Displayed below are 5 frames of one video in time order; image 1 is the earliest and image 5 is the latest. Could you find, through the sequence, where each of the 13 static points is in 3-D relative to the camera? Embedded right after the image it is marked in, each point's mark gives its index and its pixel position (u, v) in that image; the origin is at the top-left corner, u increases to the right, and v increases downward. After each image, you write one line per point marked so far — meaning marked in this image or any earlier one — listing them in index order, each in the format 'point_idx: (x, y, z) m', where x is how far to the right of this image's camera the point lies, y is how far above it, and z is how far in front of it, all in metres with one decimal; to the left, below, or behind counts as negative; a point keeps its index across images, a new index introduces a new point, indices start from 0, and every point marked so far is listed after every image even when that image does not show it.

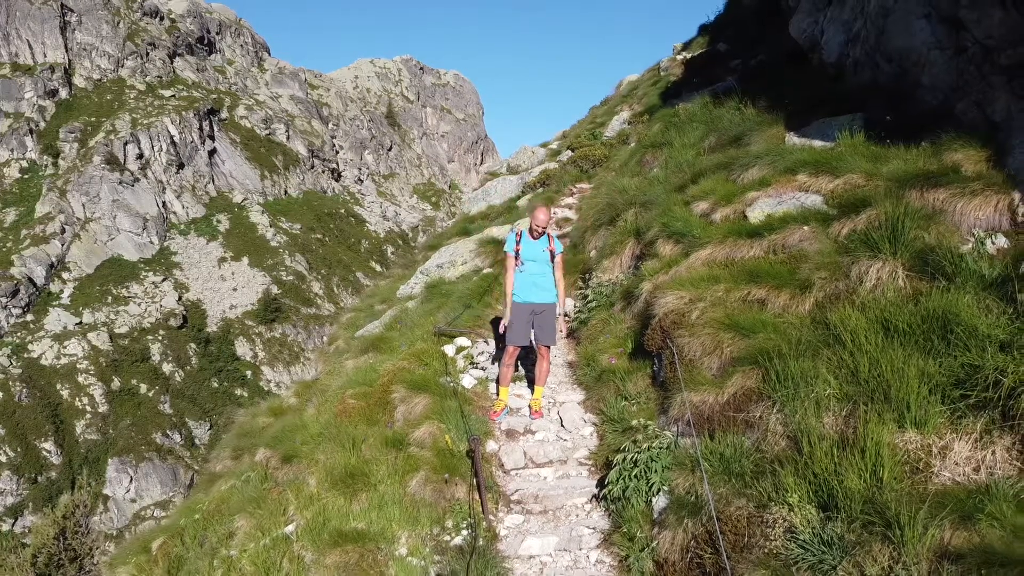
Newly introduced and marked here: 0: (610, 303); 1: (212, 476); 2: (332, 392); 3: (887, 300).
0: (+0.7, -0.1, +6.1) m
1: (-2.8, -1.7, +7.1) m
2: (-1.5, -0.9, +6.6) m
3: (+1.9, -0.1, +4.1) m
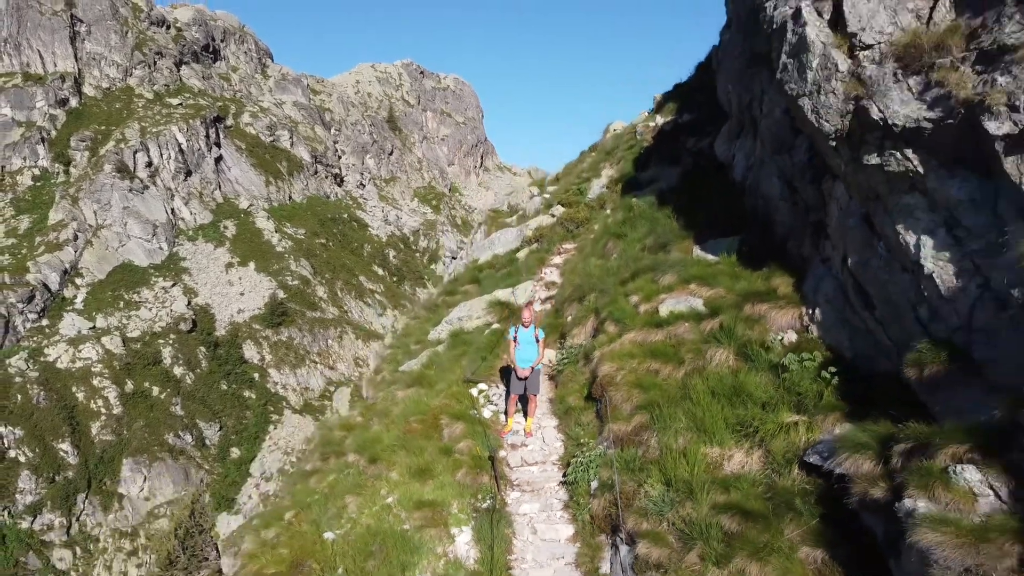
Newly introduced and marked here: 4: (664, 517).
0: (+0.8, -0.9, +9.5) m
1: (-2.7, -2.4, +10.4) m
2: (-1.5, -1.6, +10.0) m
3: (+2.0, -0.8, +7.4) m
4: (+1.2, -1.9, +6.4) m
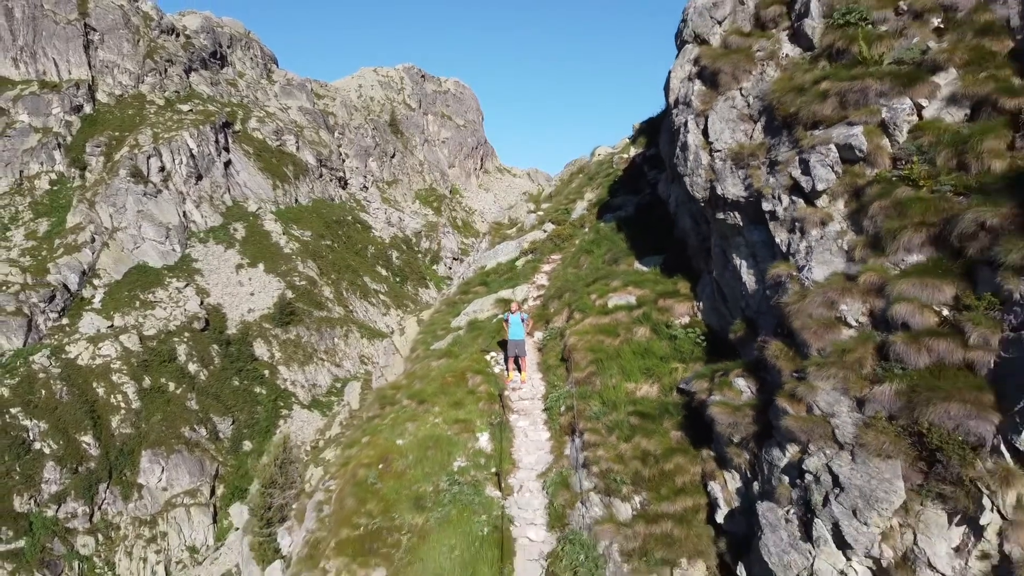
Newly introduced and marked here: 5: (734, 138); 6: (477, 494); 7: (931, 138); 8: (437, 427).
0: (+0.8, -0.9, +14.1) m
1: (-2.7, -2.4, +15.1) m
2: (-1.5, -1.6, +14.6) m
3: (+2.0, -0.8, +12.1) m
4: (+1.2, -1.9, +11.1) m
5: (+3.2, +2.2, +11.2) m
6: (-0.5, -2.9, +11.7) m
7: (+4.6, +1.7, +8.6) m
8: (-1.2, -2.2, +12.2) m
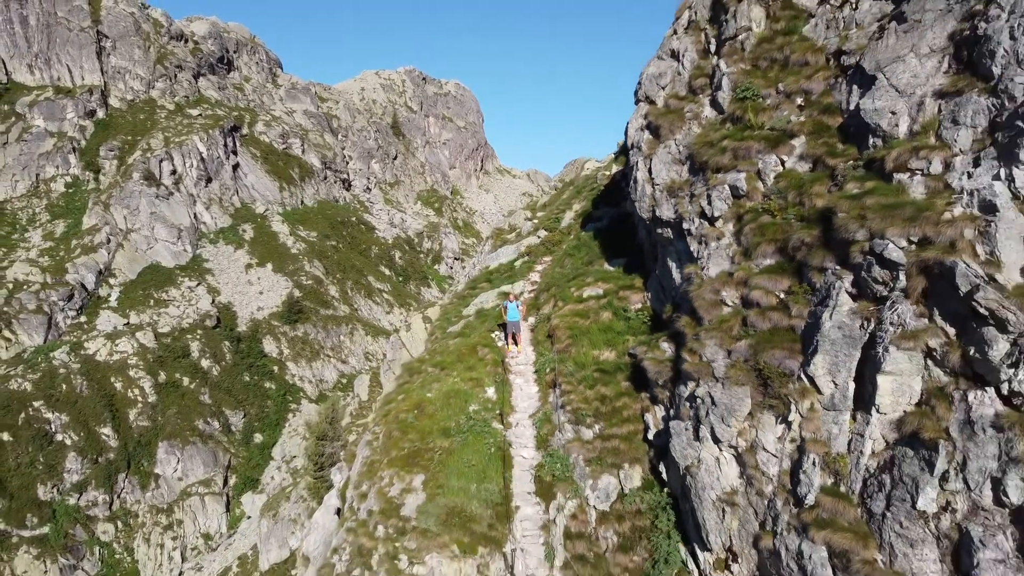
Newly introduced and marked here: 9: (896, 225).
0: (+0.7, -0.8, +18.6) m
1: (-2.7, -2.3, +19.6) m
2: (-1.5, -1.5, +19.1) m
3: (+2.0, -0.7, +16.6) m
4: (+1.2, -1.8, +15.5) m
5: (+3.2, +2.3, +15.7) m
6: (-0.5, -2.8, +16.1) m
7: (+4.6, +1.8, +13.1) m
8: (-1.2, -2.1, +16.7) m
9: (+5.3, +0.9, +10.8) m
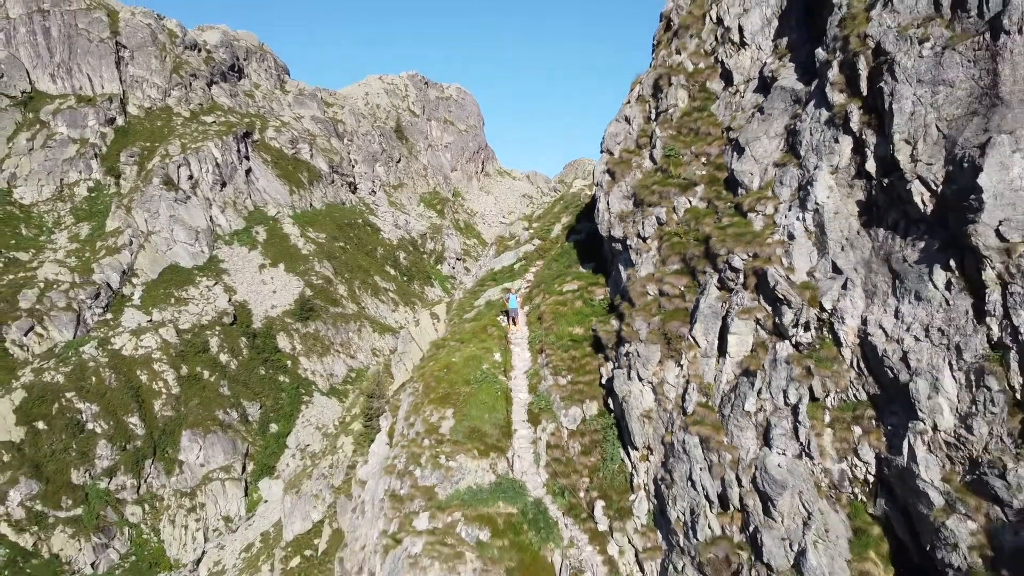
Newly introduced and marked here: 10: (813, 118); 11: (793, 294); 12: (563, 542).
0: (+0.7, -0.7, +25.7) m
1: (-2.7, -2.2, +26.6) m
2: (-1.5, -1.4, +26.2) m
3: (+2.0, -0.6, +23.7) m
4: (+1.2, -1.7, +22.6) m
5: (+3.2, +2.4, +22.7) m
6: (-0.5, -2.7, +23.2) m
7: (+4.6, +1.9, +20.2) m
8: (-1.2, -2.0, +23.7) m
9: (+5.3, +1.0, +17.9) m
10: (+6.9, +3.9, +17.8) m
11: (+5.9, -0.1, +16.4) m
12: (+1.3, -6.3, +19.3) m
